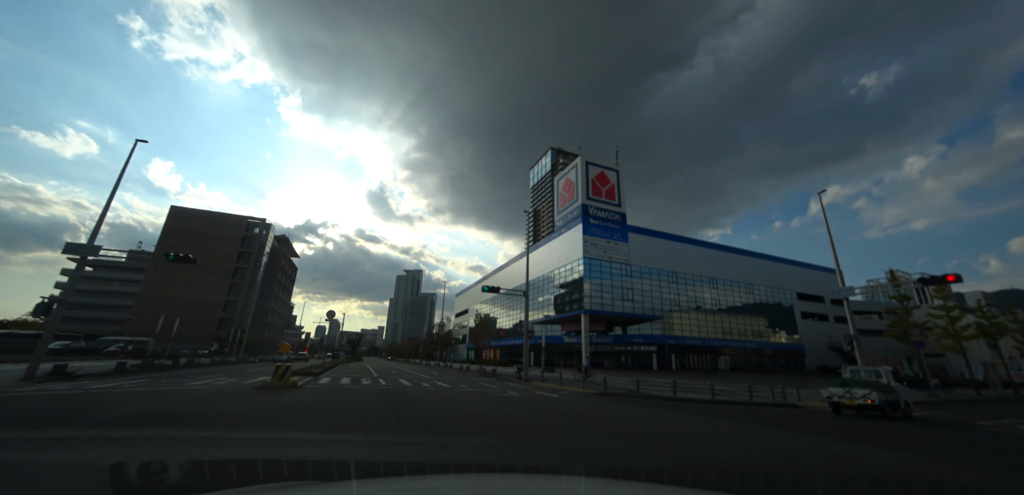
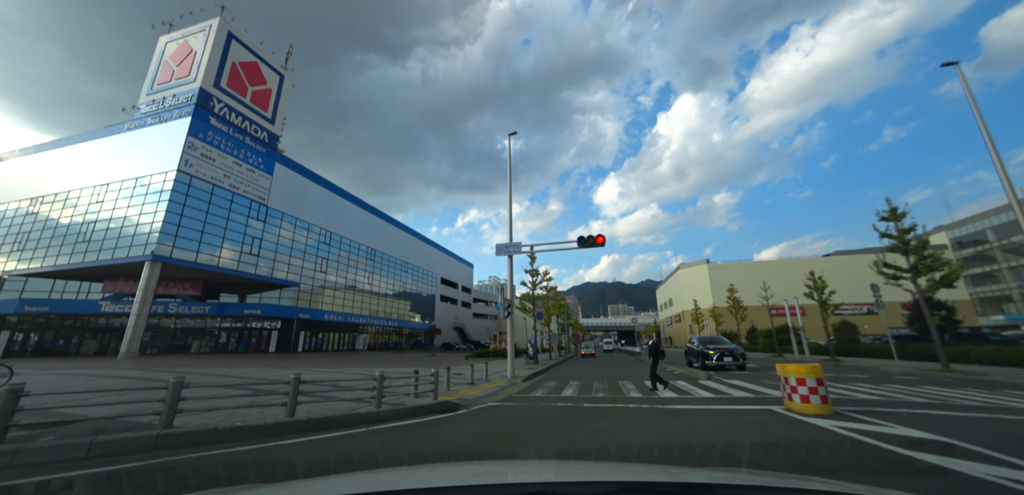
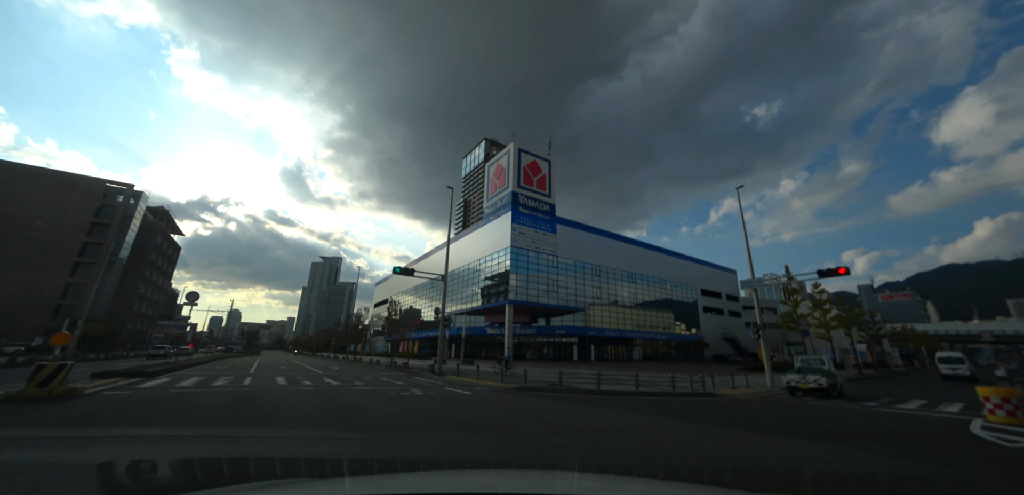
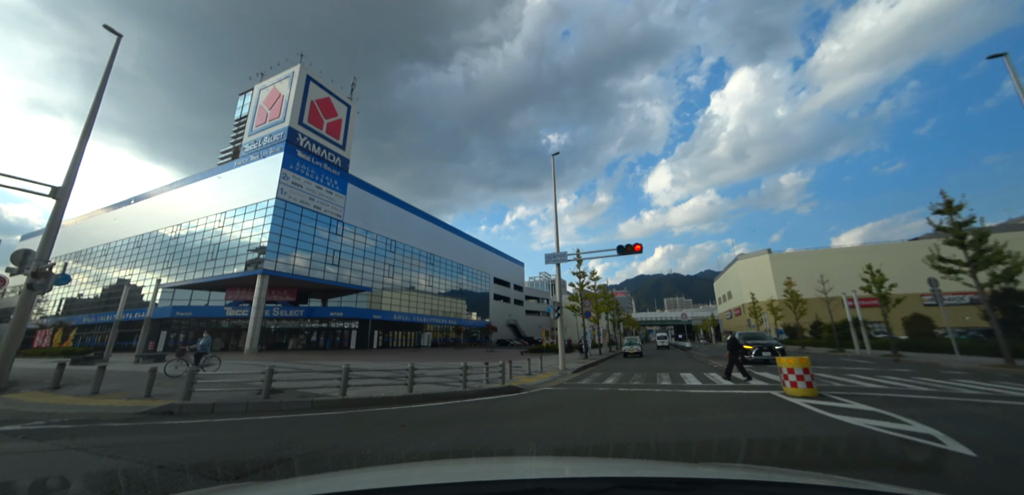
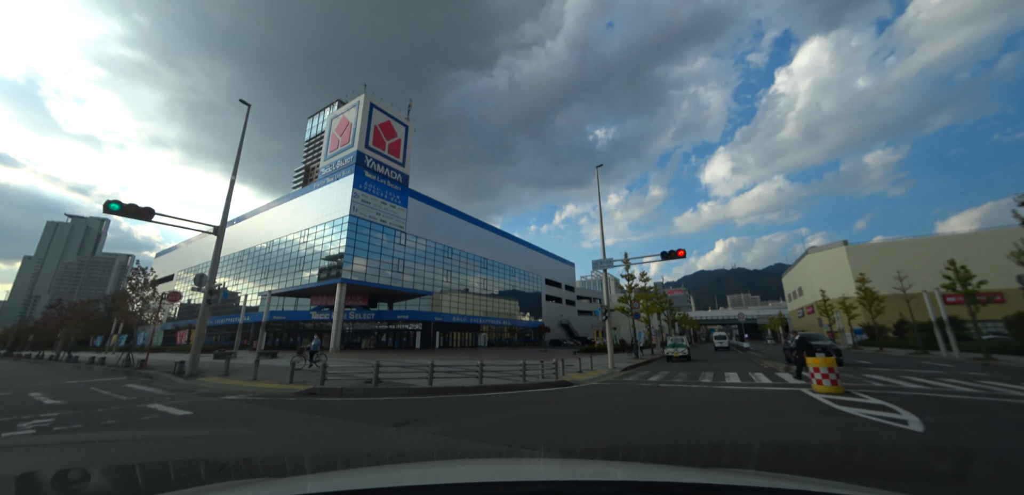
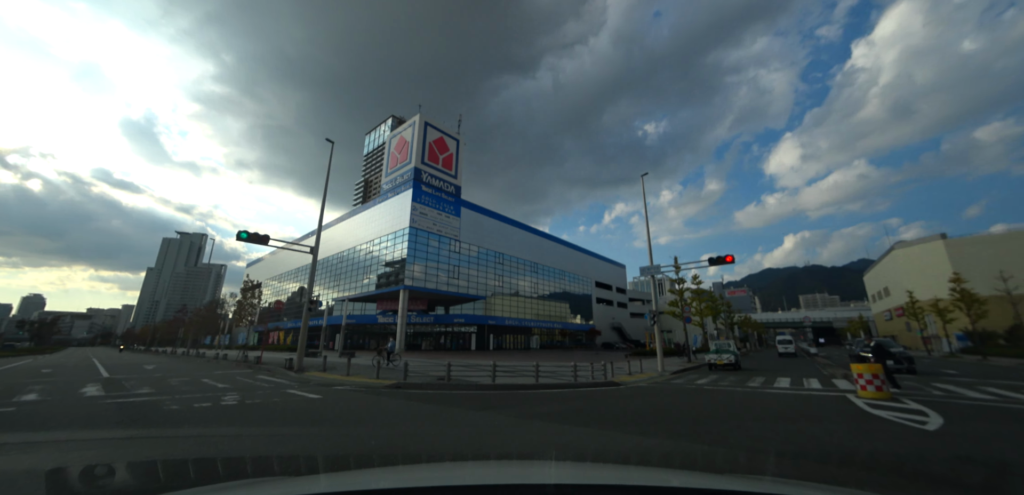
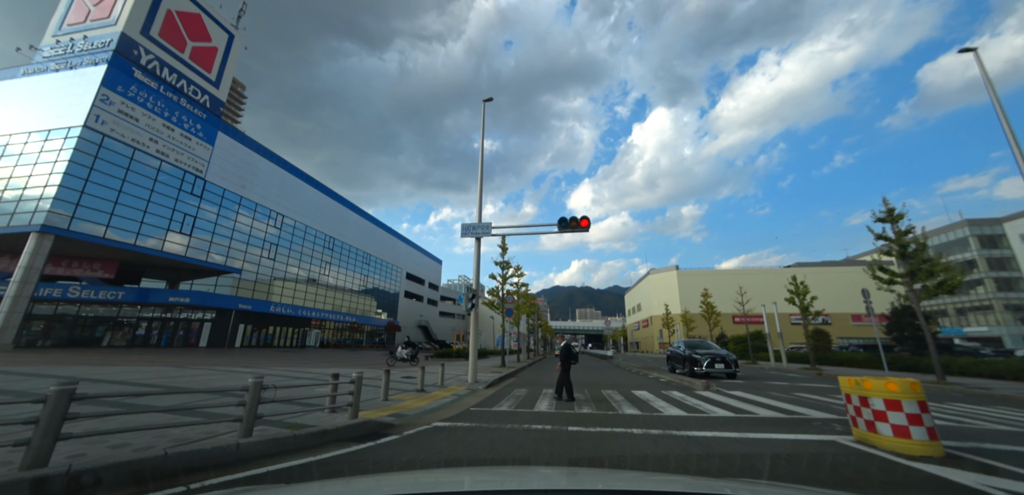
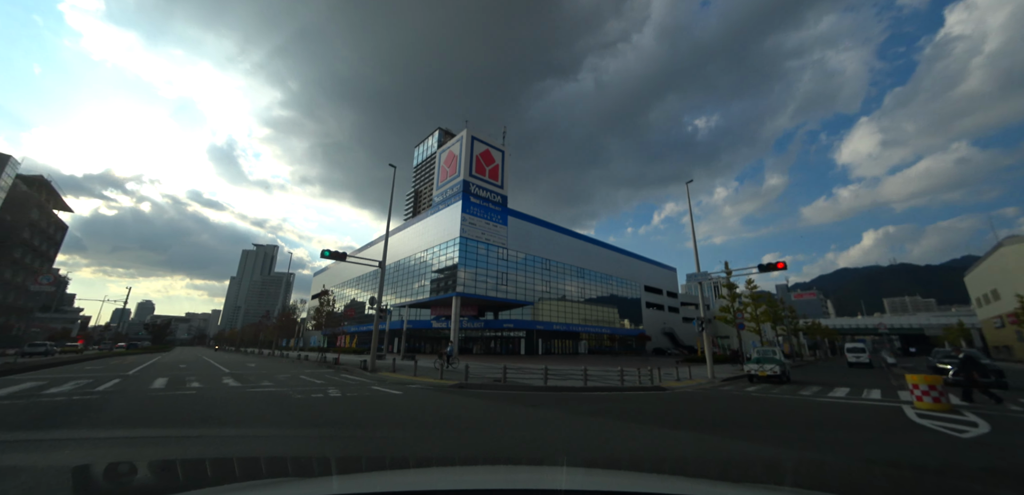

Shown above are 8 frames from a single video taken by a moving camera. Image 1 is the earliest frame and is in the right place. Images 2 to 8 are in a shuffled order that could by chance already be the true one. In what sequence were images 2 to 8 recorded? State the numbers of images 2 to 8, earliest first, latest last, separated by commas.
3, 8, 6, 5, 4, 2, 7
